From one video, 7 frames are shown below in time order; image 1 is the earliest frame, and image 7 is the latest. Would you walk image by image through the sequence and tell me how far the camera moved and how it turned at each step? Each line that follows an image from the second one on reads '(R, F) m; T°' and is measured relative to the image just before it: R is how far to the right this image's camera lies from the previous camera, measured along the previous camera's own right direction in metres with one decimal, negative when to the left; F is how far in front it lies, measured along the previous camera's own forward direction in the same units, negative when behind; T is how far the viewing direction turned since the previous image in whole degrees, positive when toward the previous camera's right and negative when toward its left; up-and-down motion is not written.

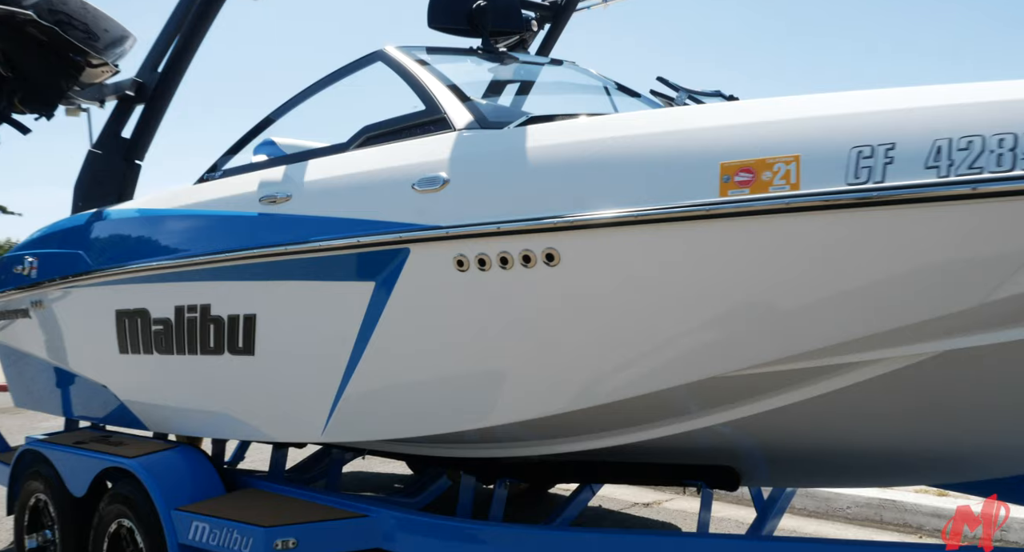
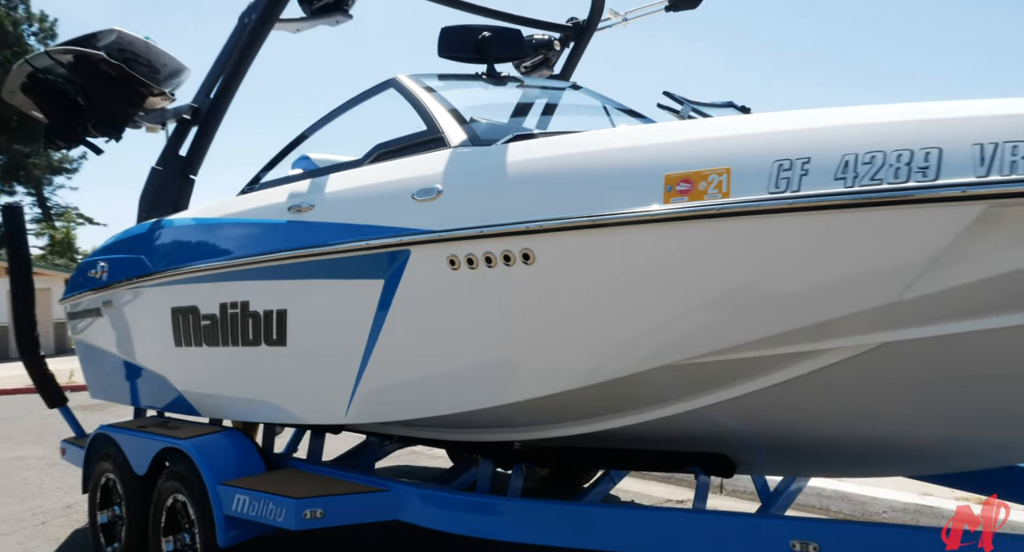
(+0.3, -0.3) m; -5°
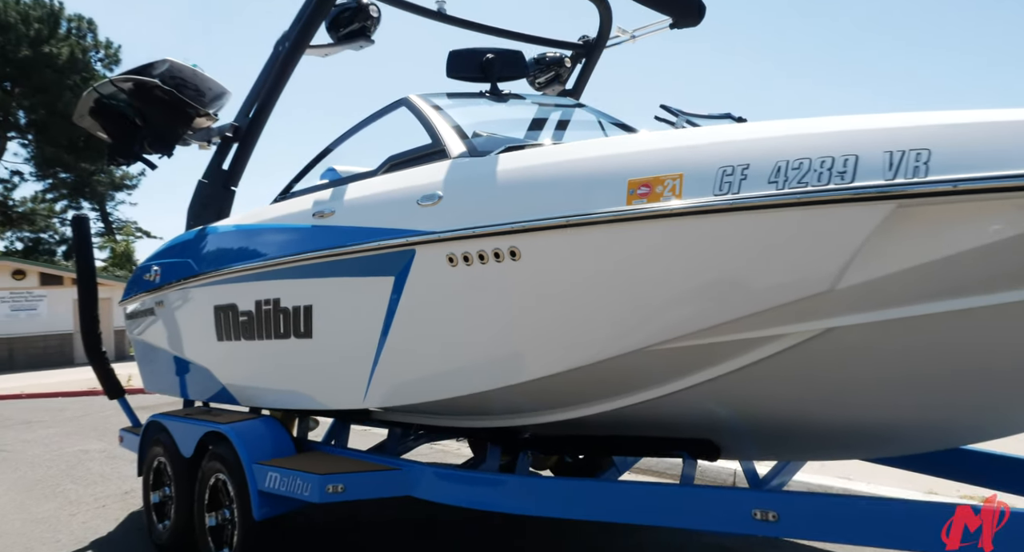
(+0.2, -0.3) m; -4°
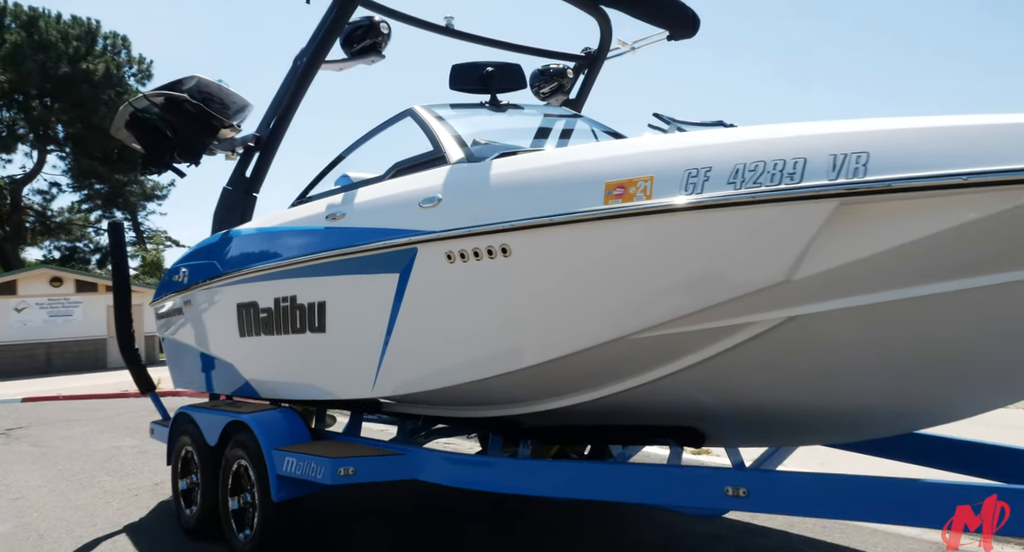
(+0.1, -0.2) m; -2°
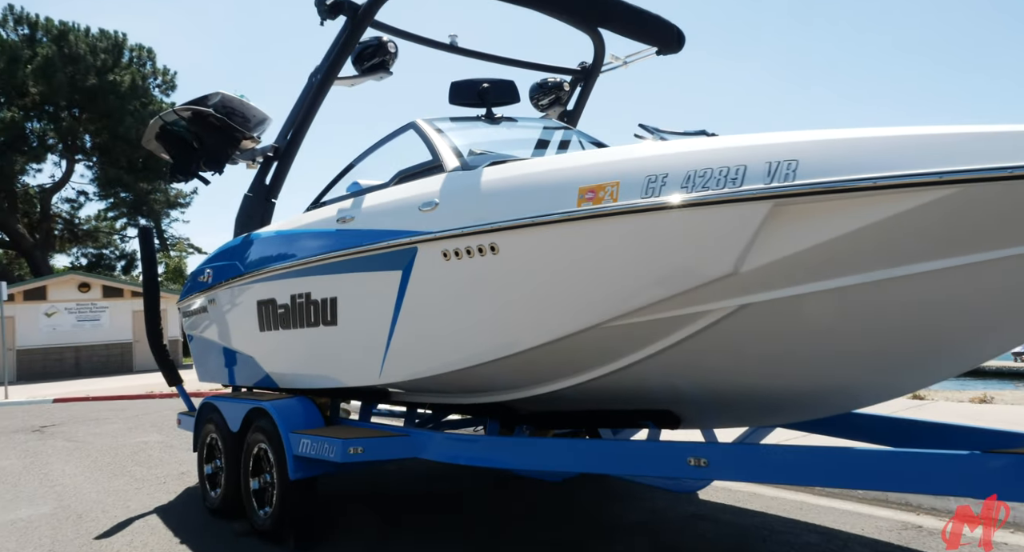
(+0.1, -0.3) m; -1°
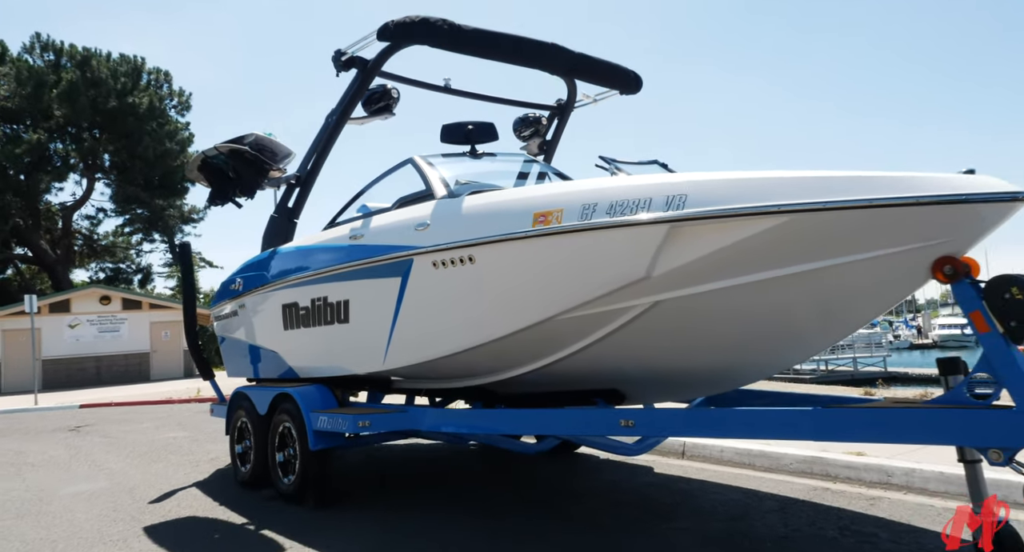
(+0.2, -0.9) m; -1°
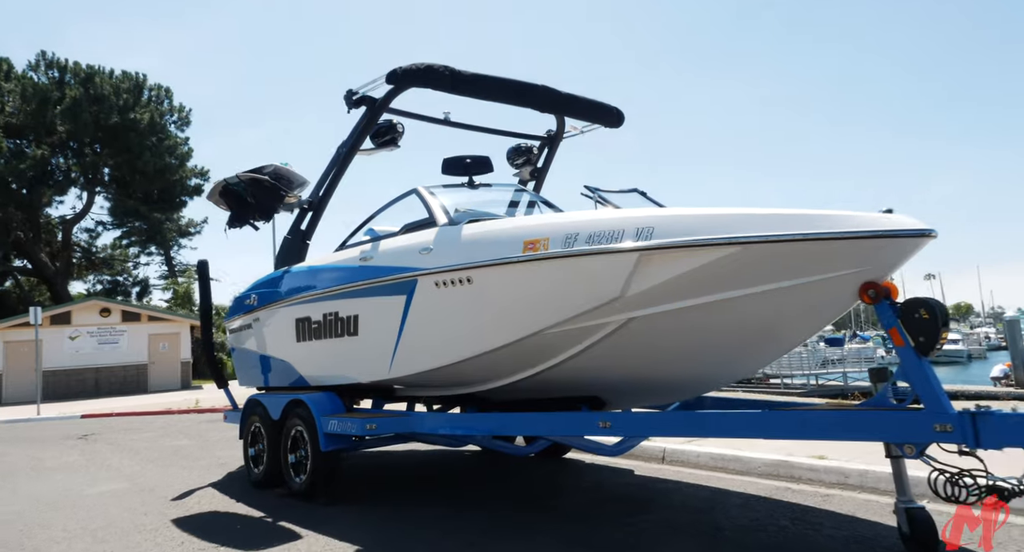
(0.0, -0.6) m; +1°
